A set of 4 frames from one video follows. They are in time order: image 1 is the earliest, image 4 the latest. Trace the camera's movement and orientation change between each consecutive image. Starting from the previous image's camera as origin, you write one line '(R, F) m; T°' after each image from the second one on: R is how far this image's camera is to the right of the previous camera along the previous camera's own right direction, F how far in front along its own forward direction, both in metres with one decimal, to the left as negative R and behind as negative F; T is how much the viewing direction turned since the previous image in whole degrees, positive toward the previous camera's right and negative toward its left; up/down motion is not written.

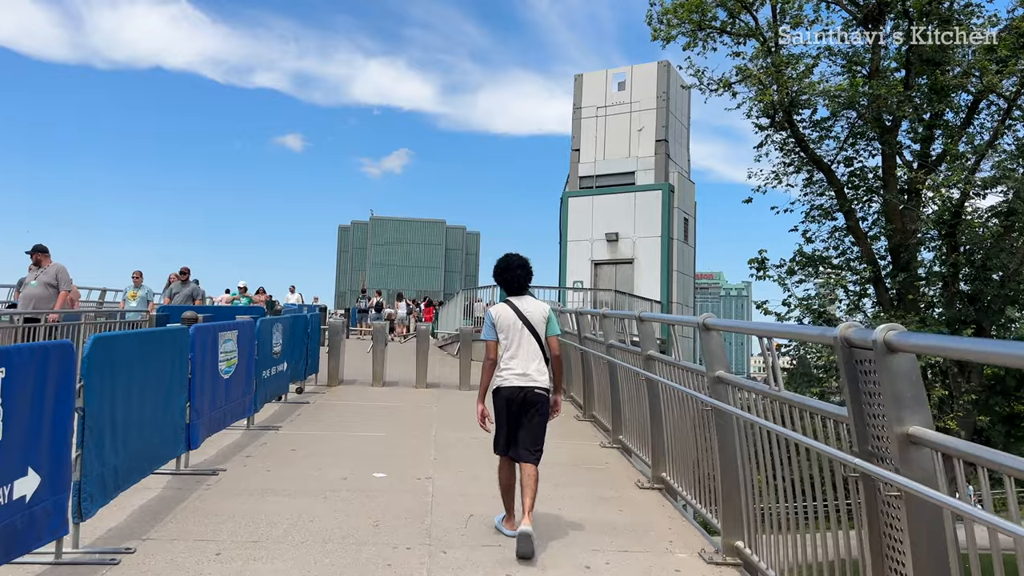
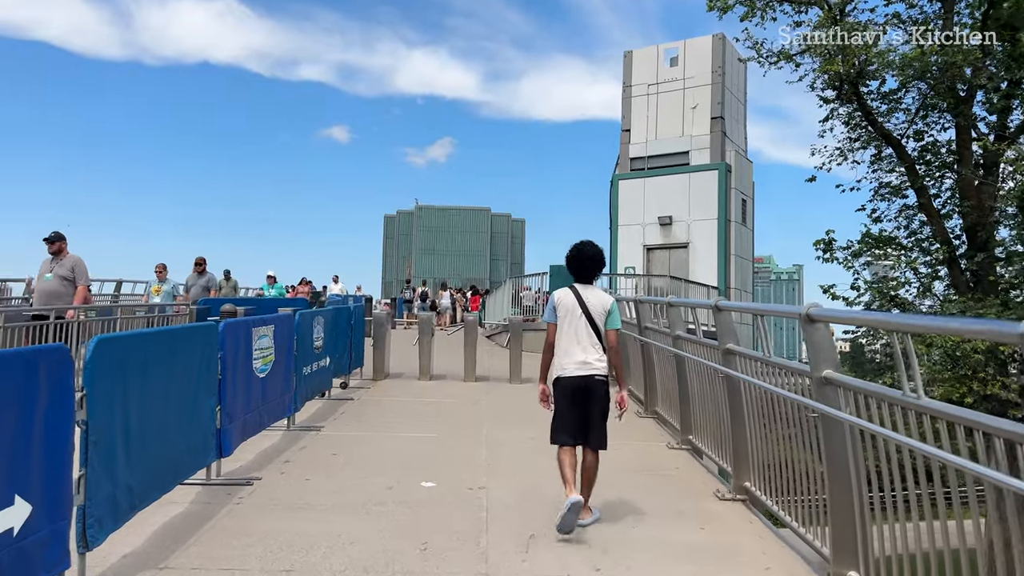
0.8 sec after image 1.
(-0.1, +0.6) m; -3°
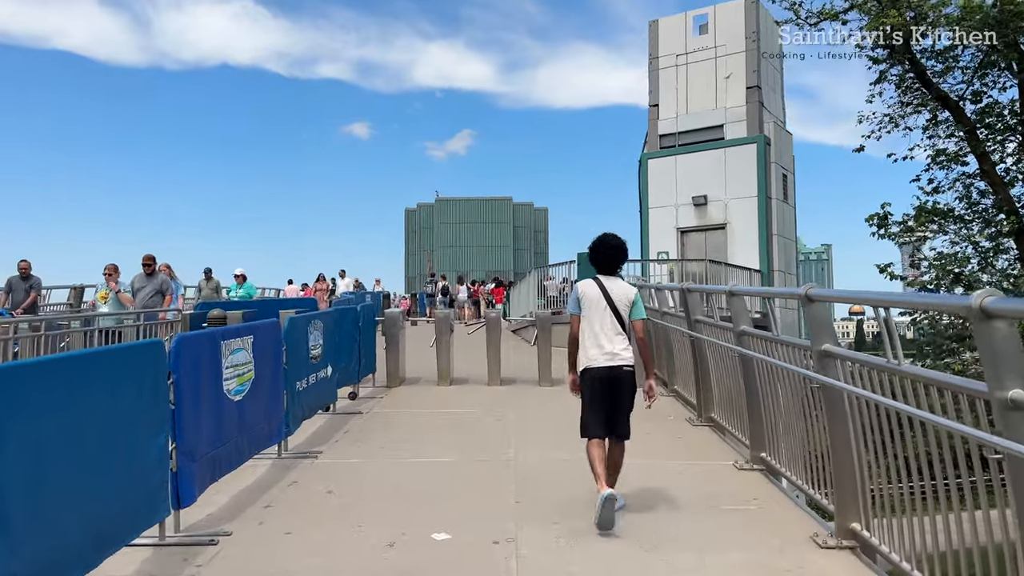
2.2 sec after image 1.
(0.0, +1.2) m; -2°
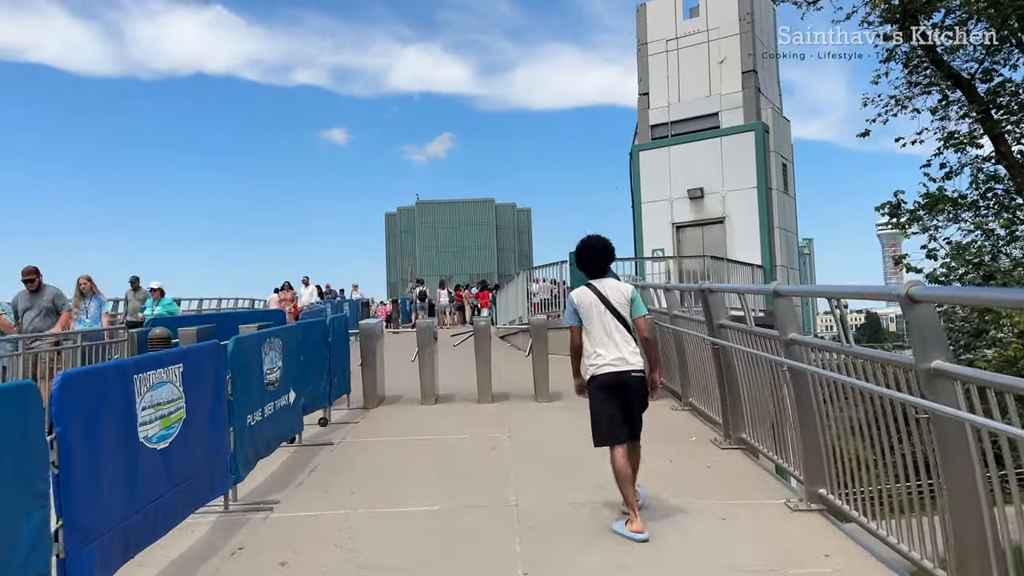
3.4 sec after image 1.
(-0.1, +1.1) m; +1°
